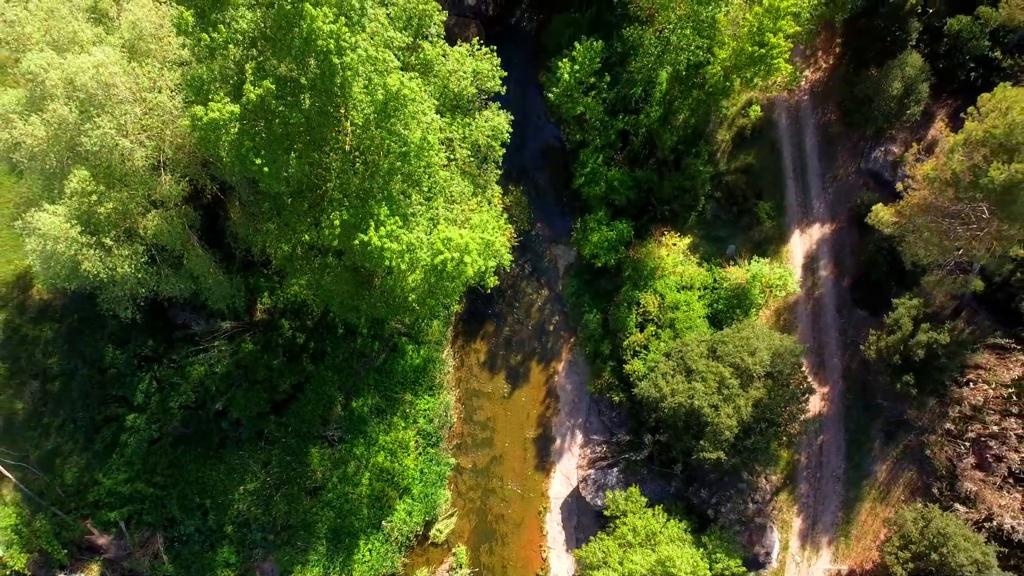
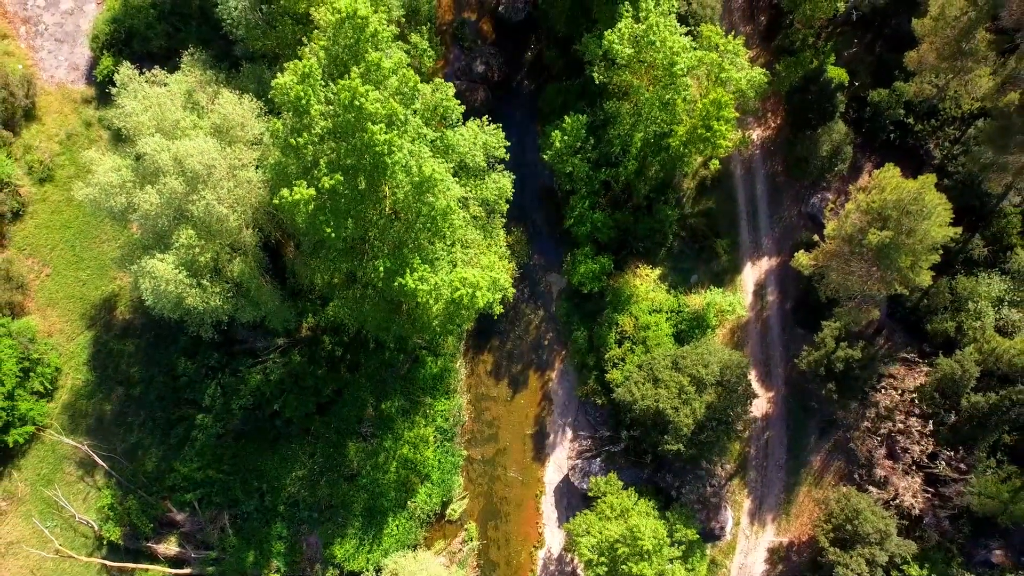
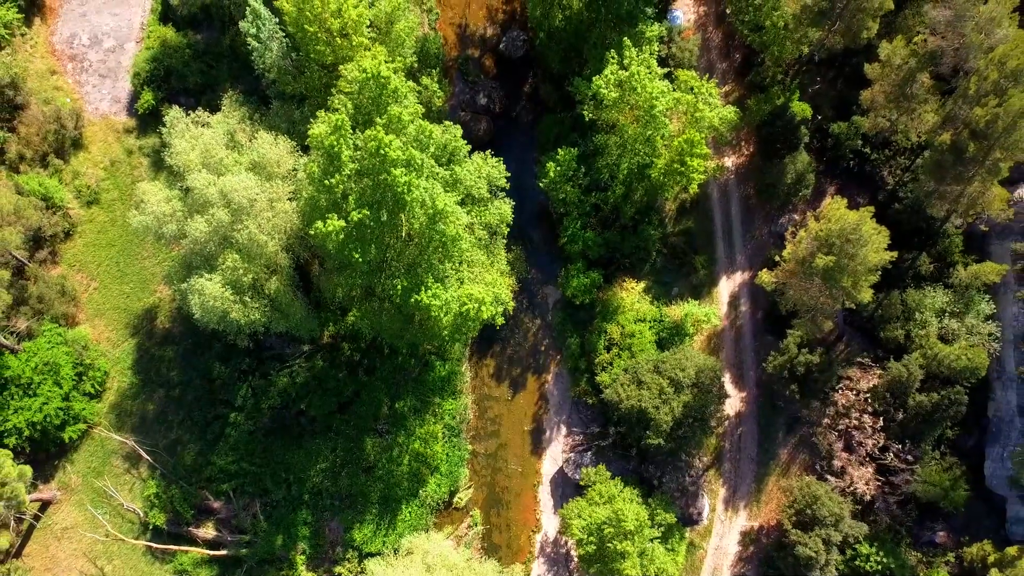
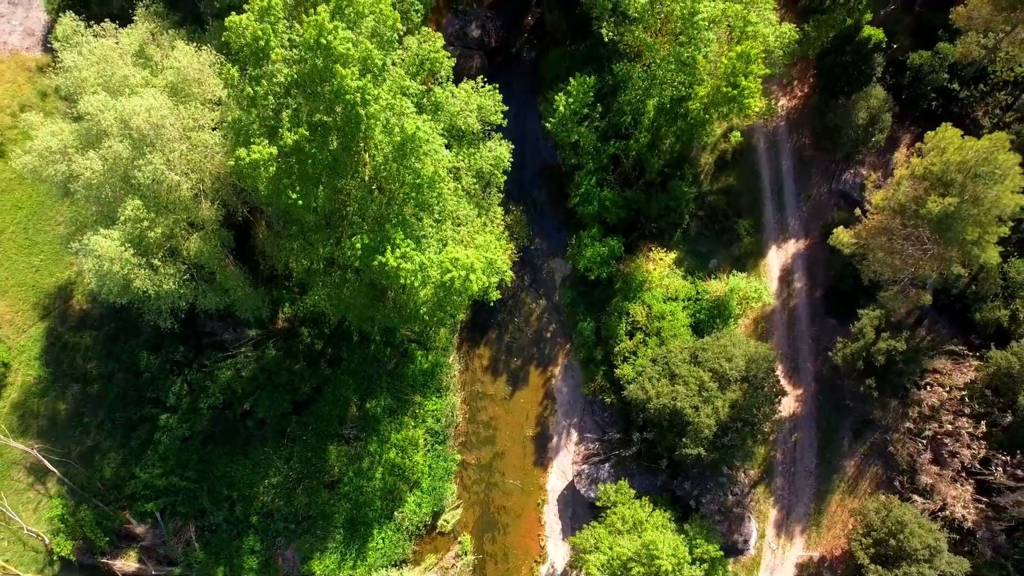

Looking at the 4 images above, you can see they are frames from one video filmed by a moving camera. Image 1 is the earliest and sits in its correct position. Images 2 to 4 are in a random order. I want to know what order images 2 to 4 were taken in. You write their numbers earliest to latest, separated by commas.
4, 2, 3
